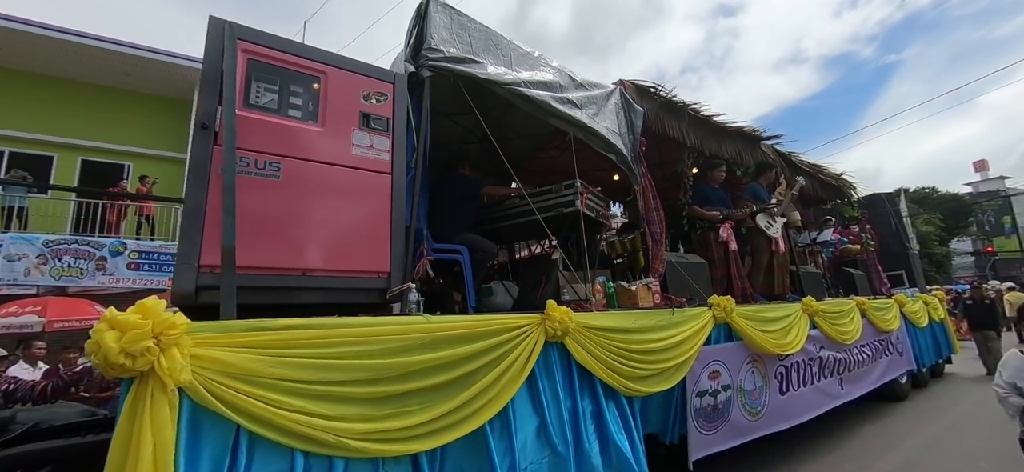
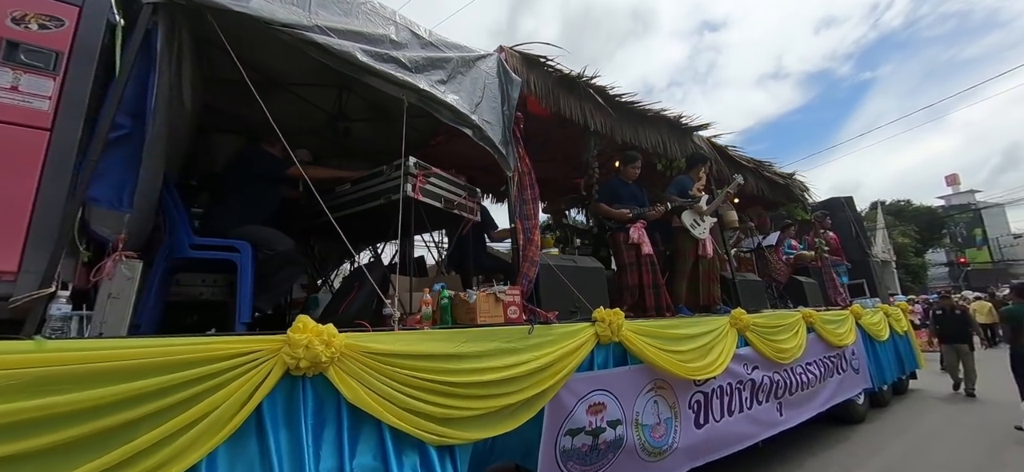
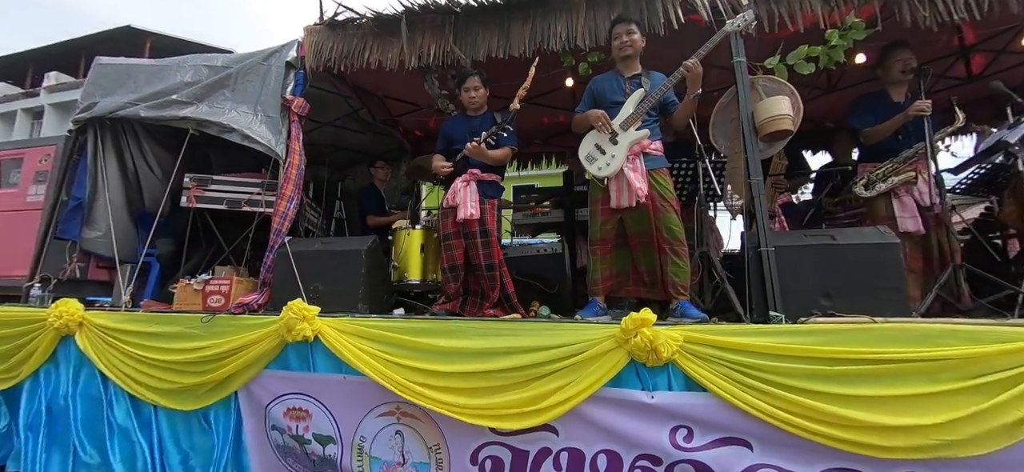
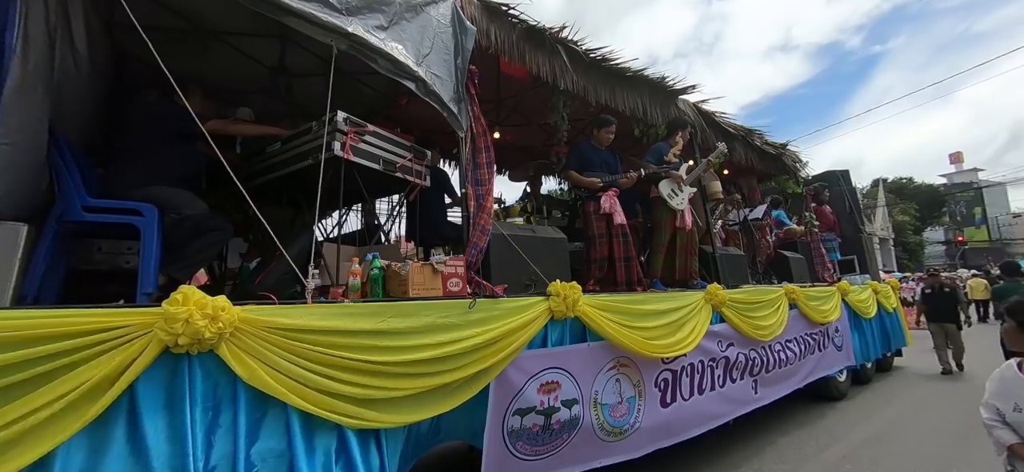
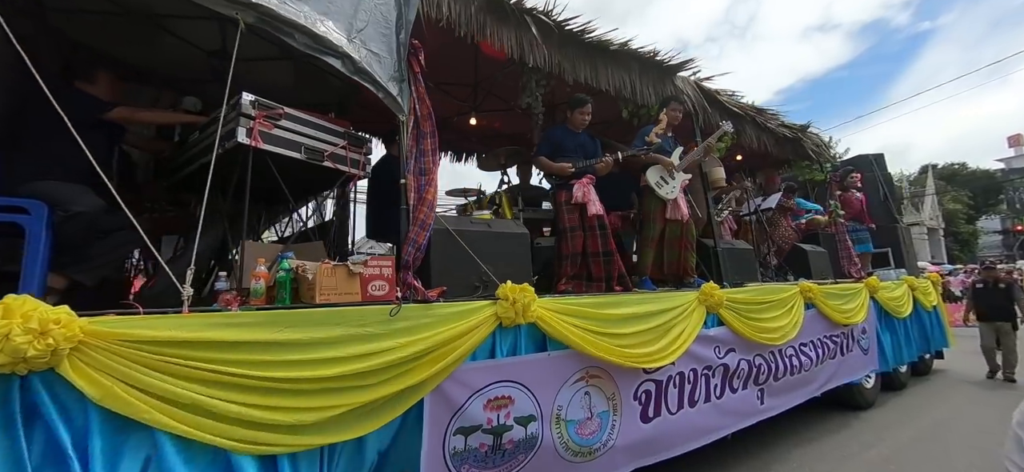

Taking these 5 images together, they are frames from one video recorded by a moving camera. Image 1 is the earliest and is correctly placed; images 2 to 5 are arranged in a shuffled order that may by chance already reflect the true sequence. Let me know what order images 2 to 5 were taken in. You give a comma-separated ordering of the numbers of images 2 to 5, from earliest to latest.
2, 4, 5, 3
